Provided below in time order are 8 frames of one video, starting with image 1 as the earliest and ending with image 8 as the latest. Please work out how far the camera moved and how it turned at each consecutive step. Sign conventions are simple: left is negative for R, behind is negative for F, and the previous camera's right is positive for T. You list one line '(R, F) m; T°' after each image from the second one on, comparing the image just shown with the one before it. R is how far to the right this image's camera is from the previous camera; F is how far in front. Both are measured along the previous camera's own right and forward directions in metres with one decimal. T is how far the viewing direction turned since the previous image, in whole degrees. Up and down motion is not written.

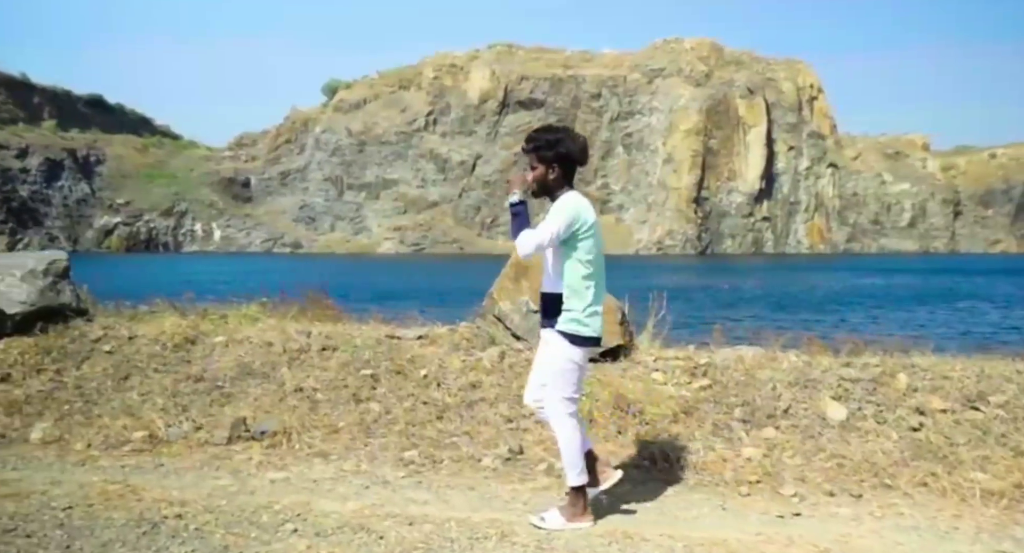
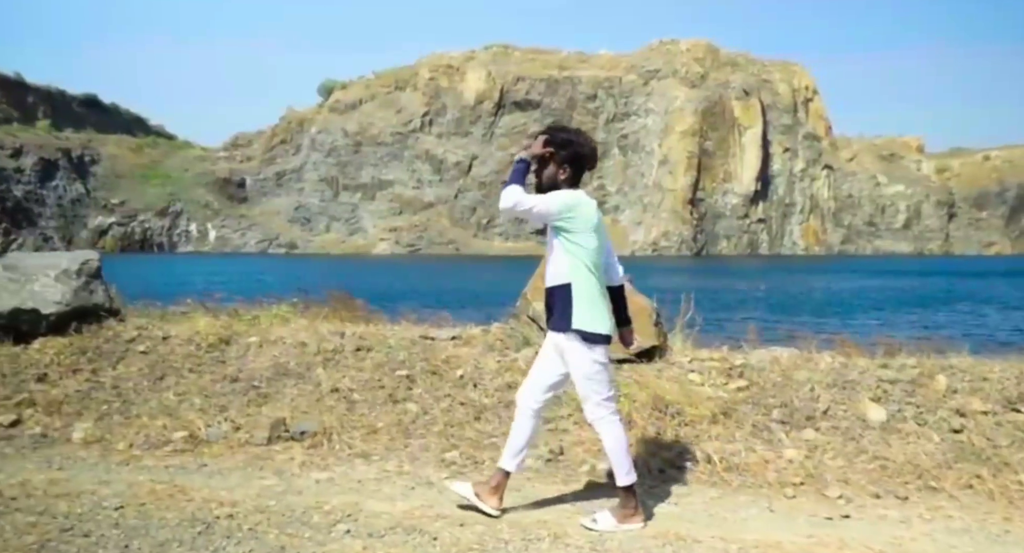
(-0.2, 0.0) m; -1°
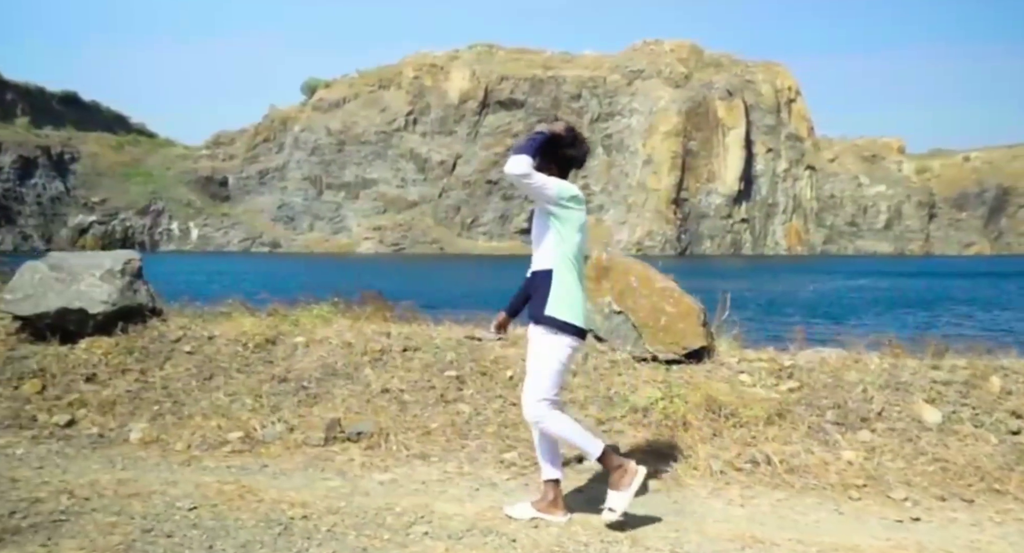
(-0.3, +0.1) m; 0°
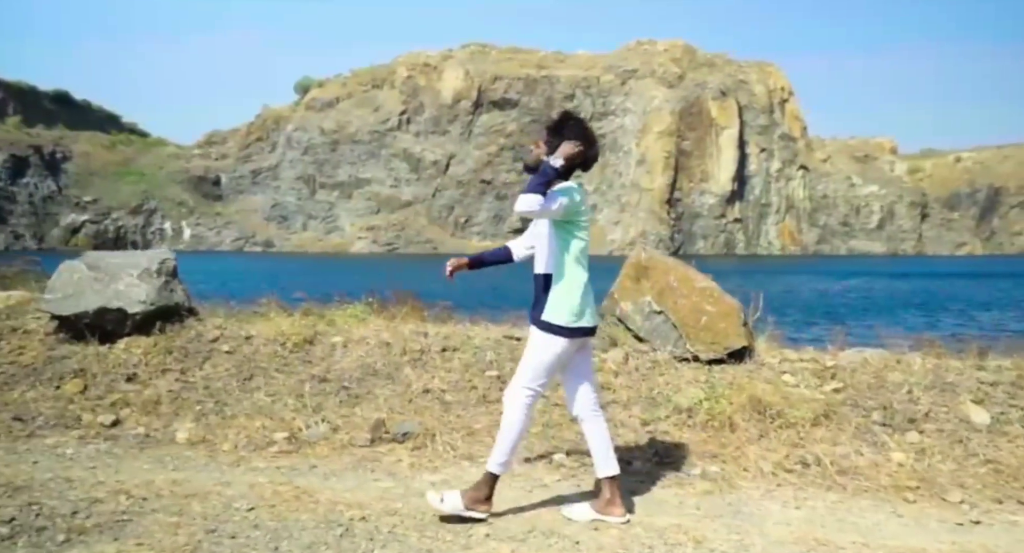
(-0.2, +0.1) m; -1°
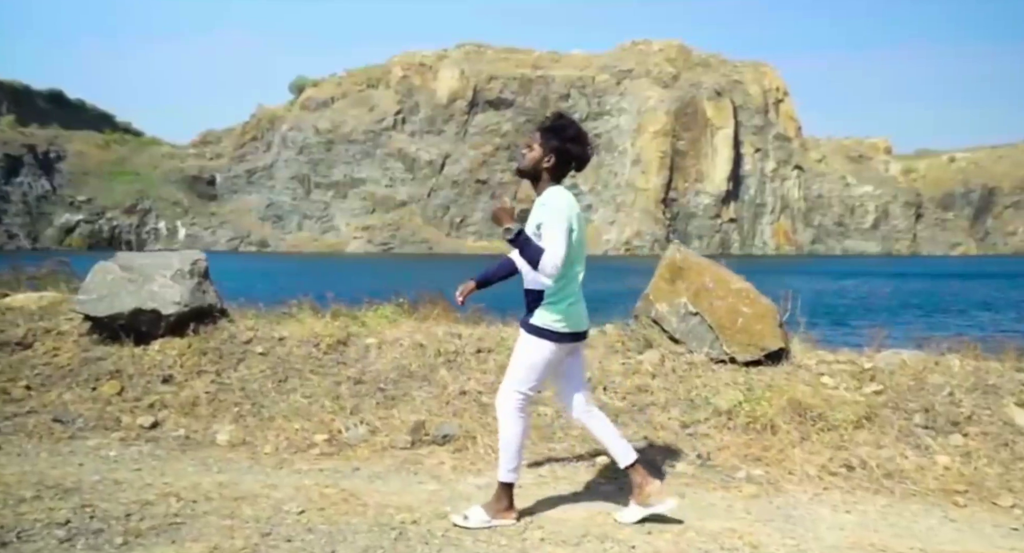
(-0.2, +0.1) m; -1°
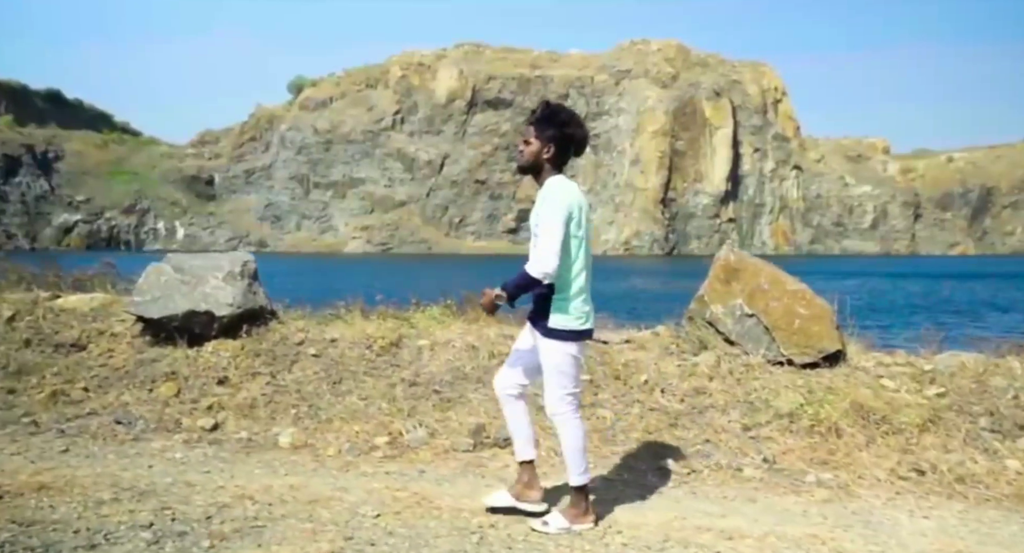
(-0.3, +0.1) m; -1°
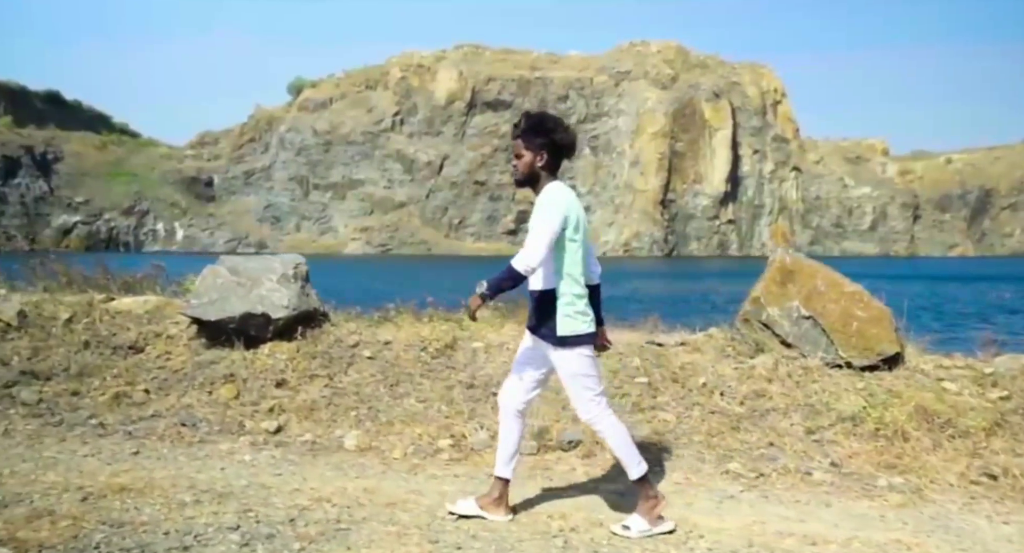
(-0.3, 0.0) m; -1°
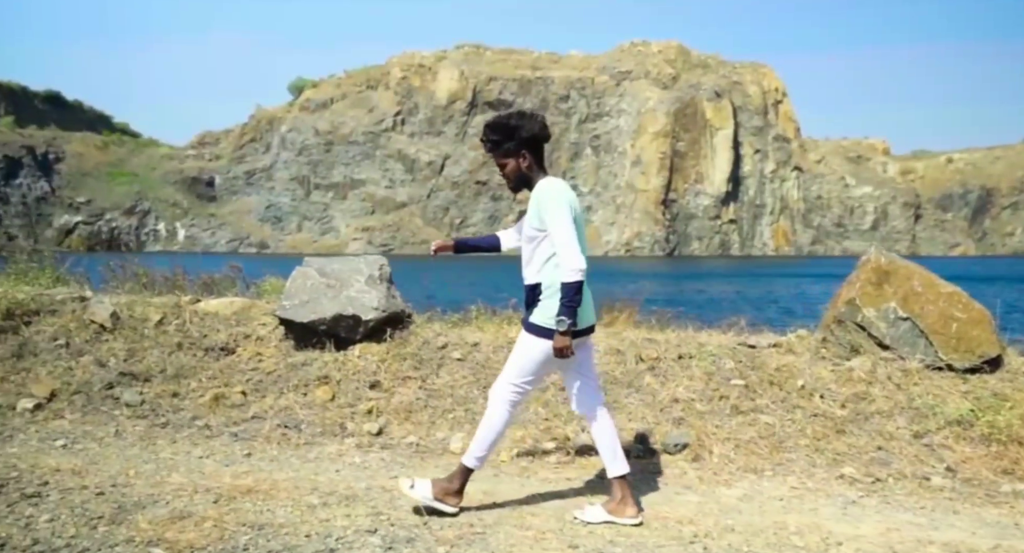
(-0.4, +0.1) m; -2°
